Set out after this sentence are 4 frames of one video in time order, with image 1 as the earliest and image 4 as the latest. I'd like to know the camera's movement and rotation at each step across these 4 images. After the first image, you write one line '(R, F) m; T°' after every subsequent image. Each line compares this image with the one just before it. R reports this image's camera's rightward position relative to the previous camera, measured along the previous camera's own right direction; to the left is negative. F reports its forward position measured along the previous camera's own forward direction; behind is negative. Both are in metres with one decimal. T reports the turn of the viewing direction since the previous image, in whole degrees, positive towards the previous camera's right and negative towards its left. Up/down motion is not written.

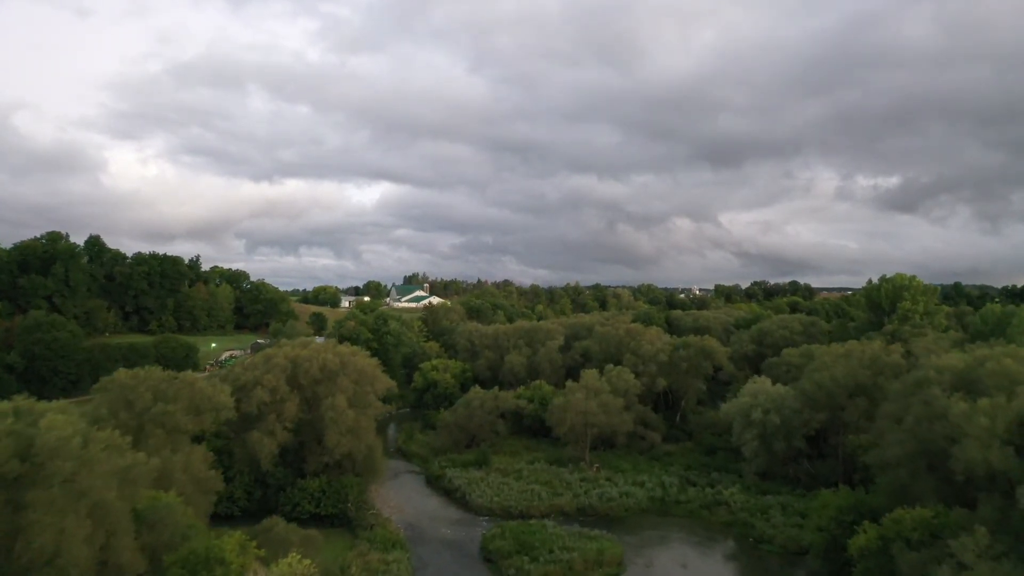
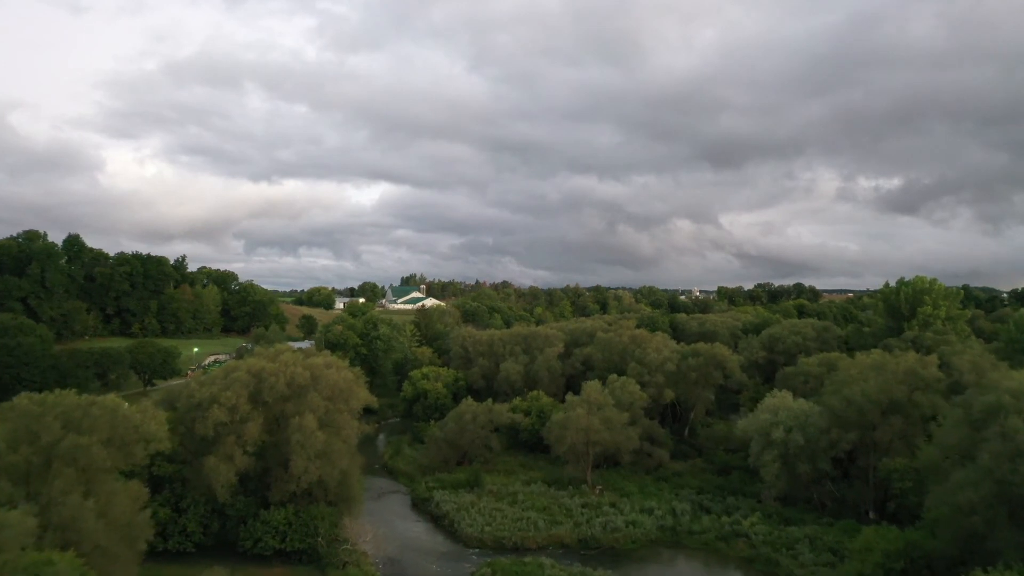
(+0.4, +4.3) m; 0°
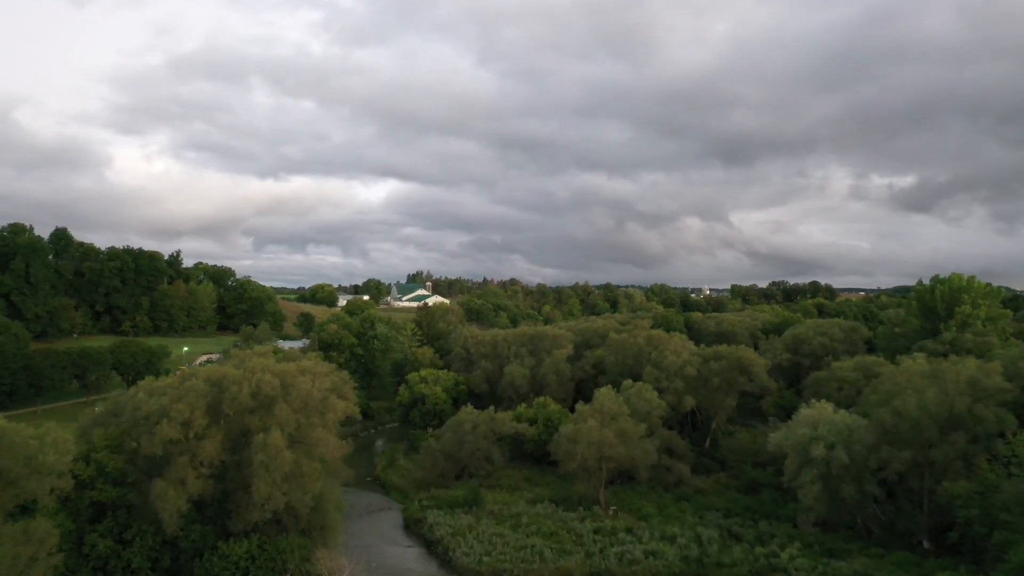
(+0.3, +4.7) m; -1°
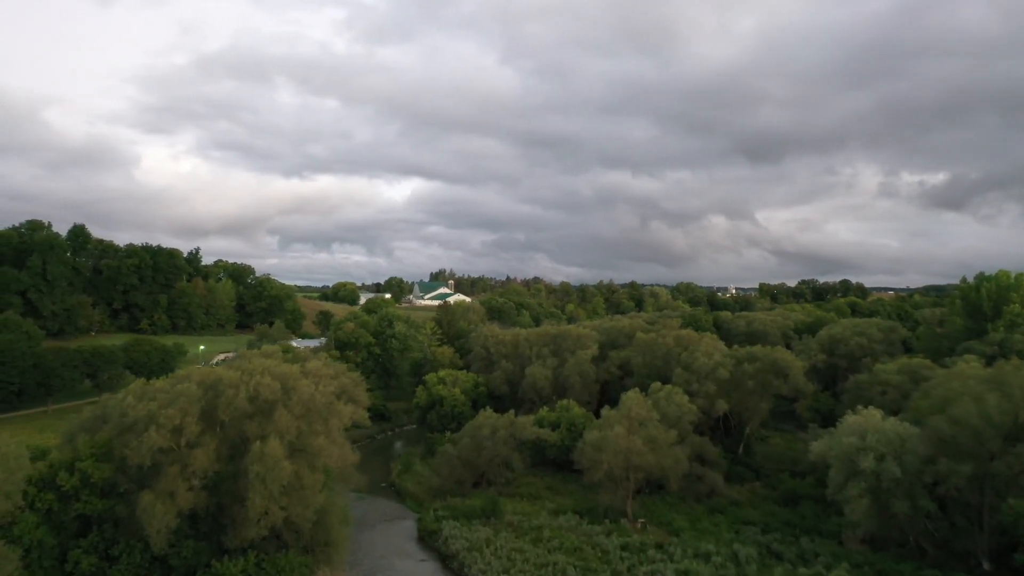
(+0.1, +2.5) m; -2°
